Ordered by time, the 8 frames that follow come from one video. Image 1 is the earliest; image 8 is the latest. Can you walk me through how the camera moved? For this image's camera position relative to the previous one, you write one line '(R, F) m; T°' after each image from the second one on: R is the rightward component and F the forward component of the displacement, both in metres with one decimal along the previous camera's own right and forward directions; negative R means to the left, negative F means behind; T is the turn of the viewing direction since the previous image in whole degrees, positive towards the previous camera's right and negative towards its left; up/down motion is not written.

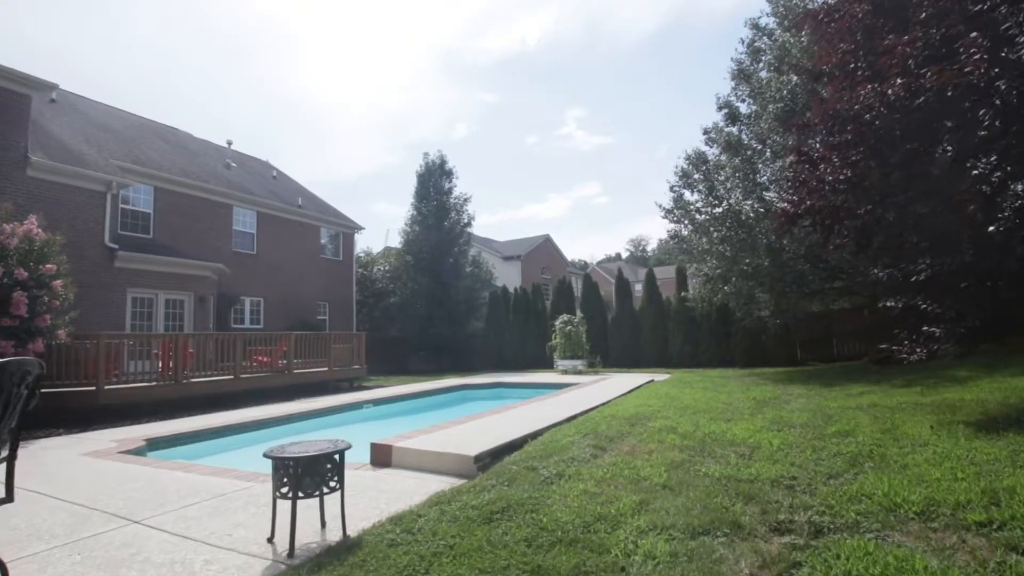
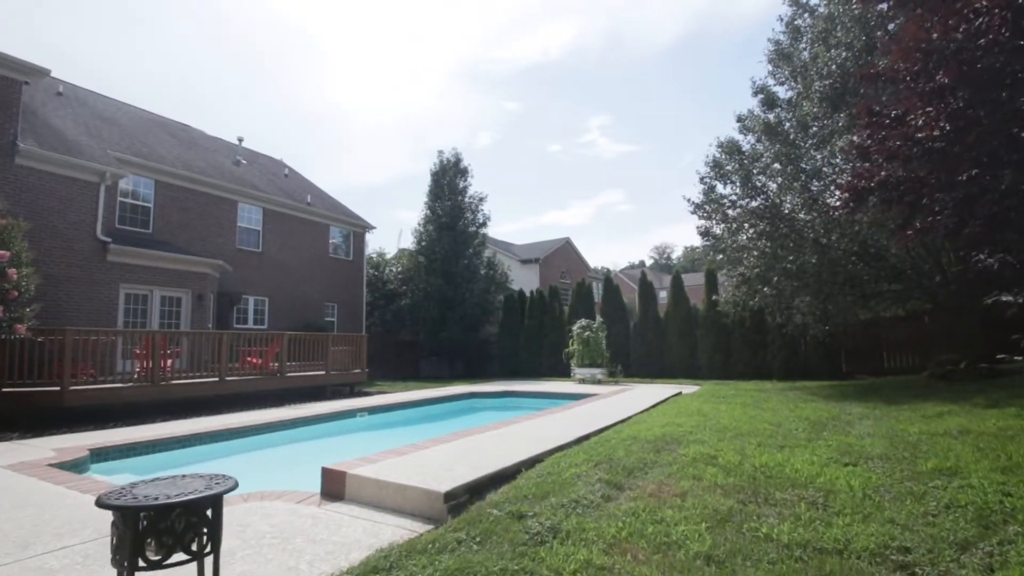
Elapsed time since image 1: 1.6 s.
(+0.2, +1.1) m; -3°
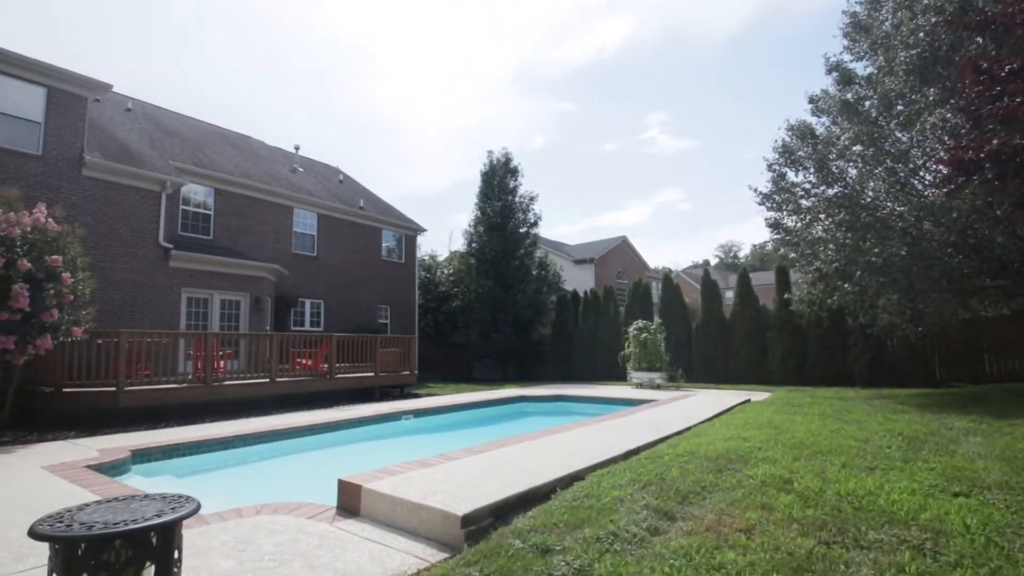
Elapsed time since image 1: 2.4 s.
(+0.2, +0.5) m; -6°
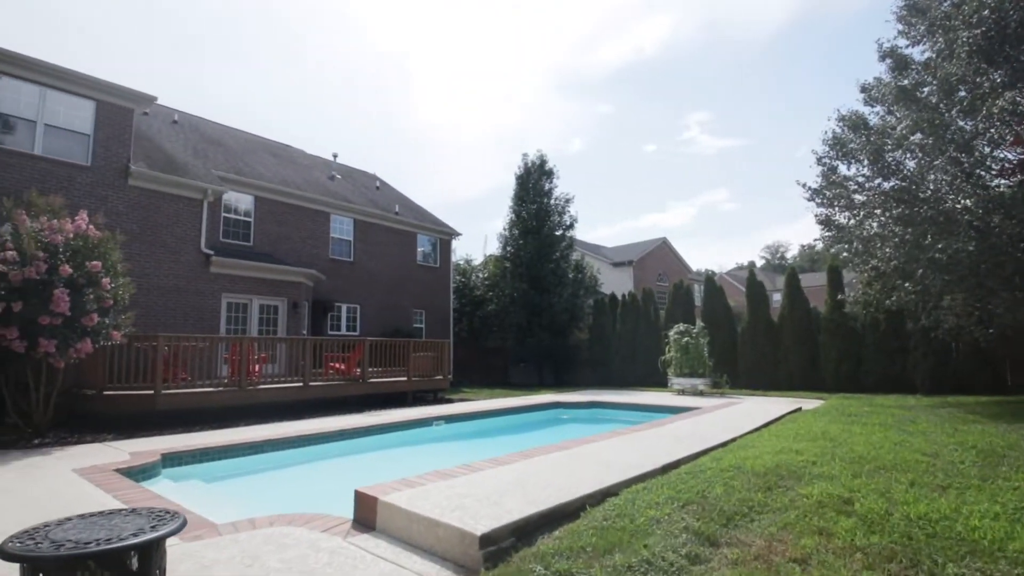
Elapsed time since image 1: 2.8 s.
(+0.1, +0.3) m; -4°
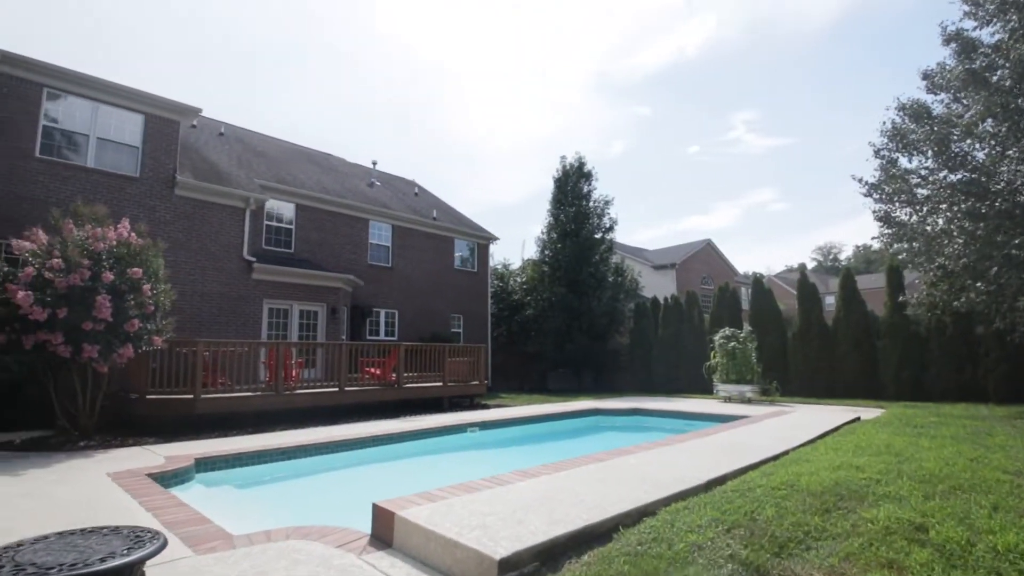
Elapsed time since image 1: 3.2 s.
(+0.1, +0.3) m; -4°
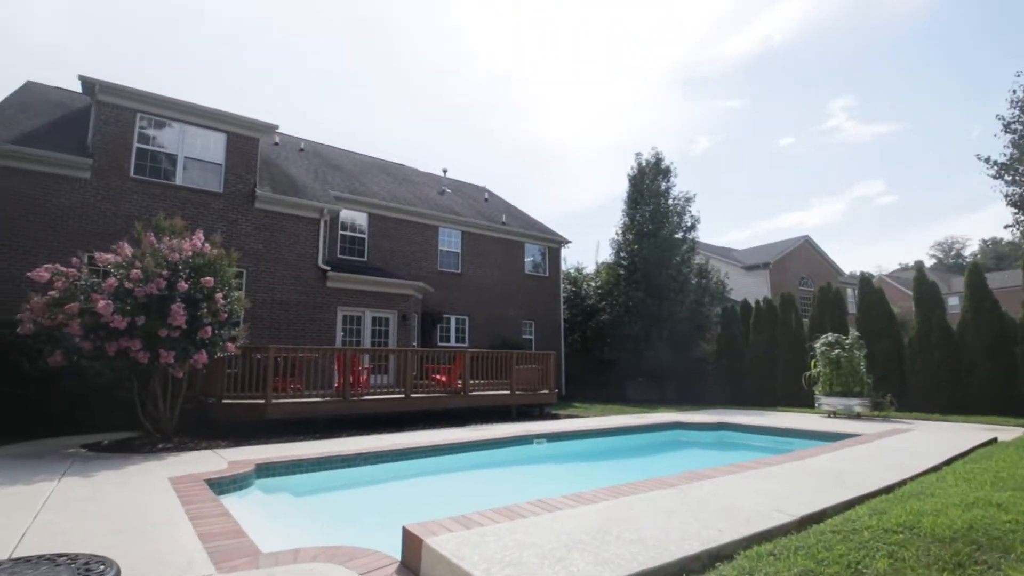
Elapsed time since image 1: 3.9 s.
(+0.2, +0.5) m; -9°
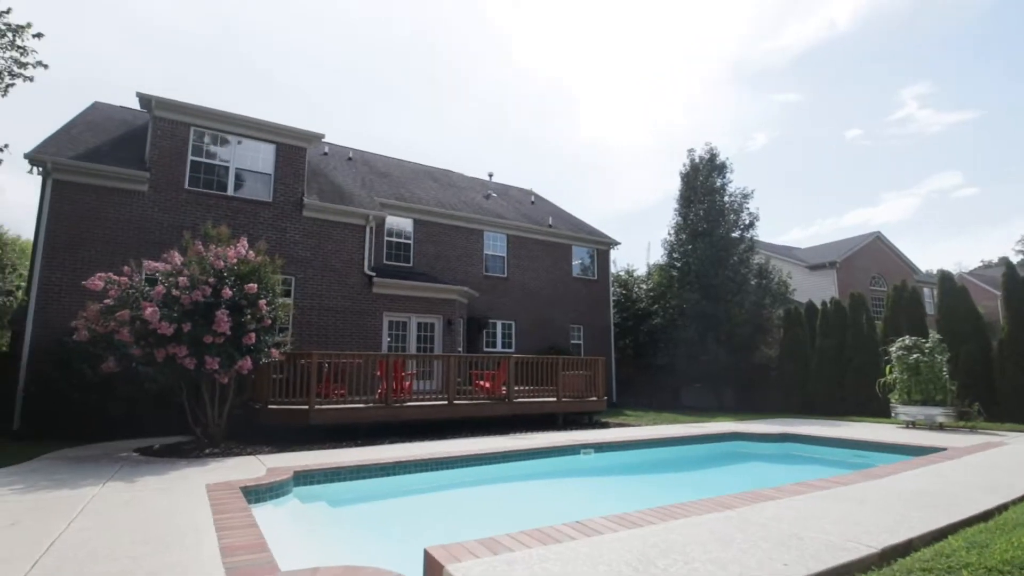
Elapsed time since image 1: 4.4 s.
(+0.1, +0.3) m; -6°
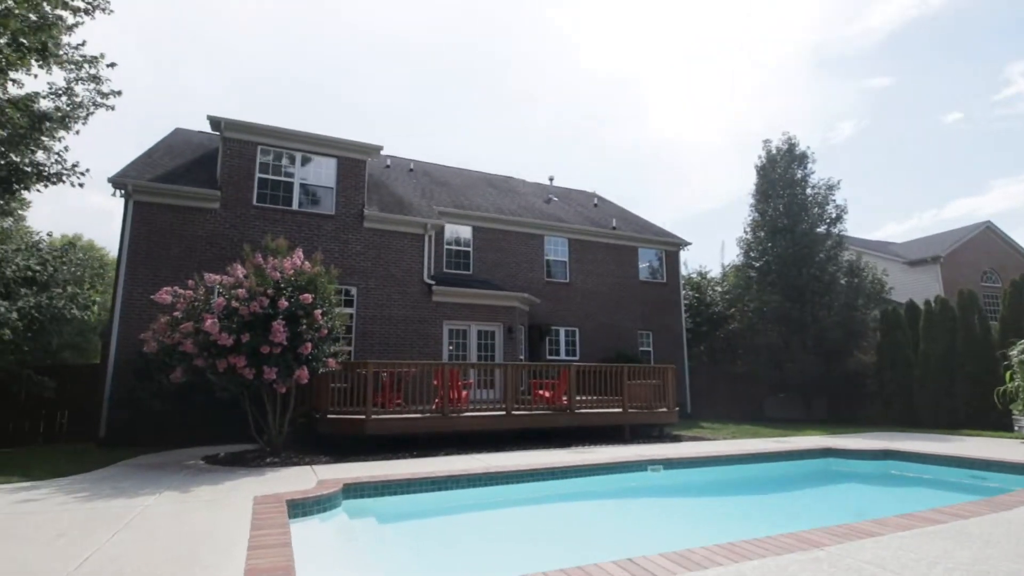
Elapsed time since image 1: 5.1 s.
(+0.2, +0.4) m; -8°
